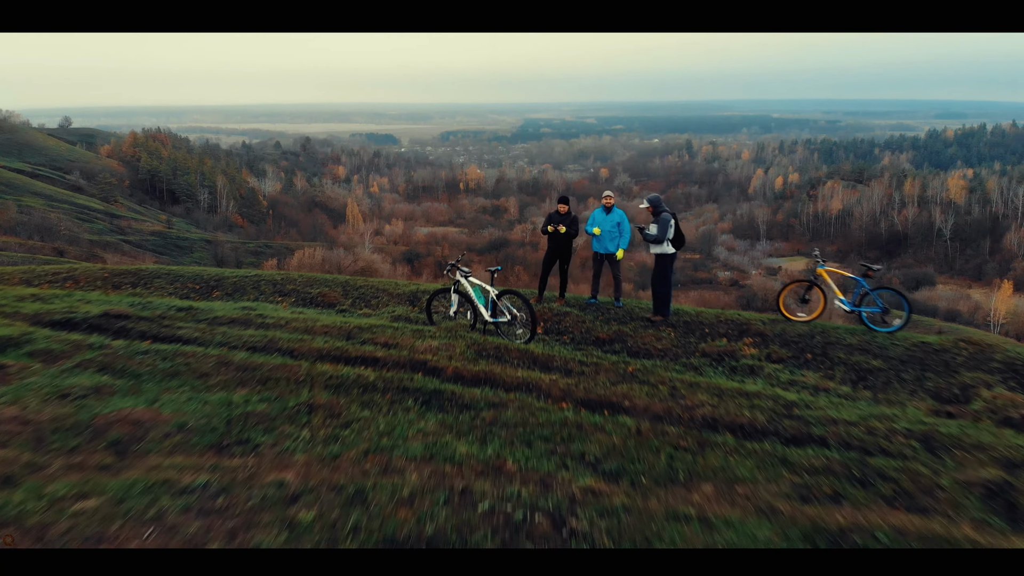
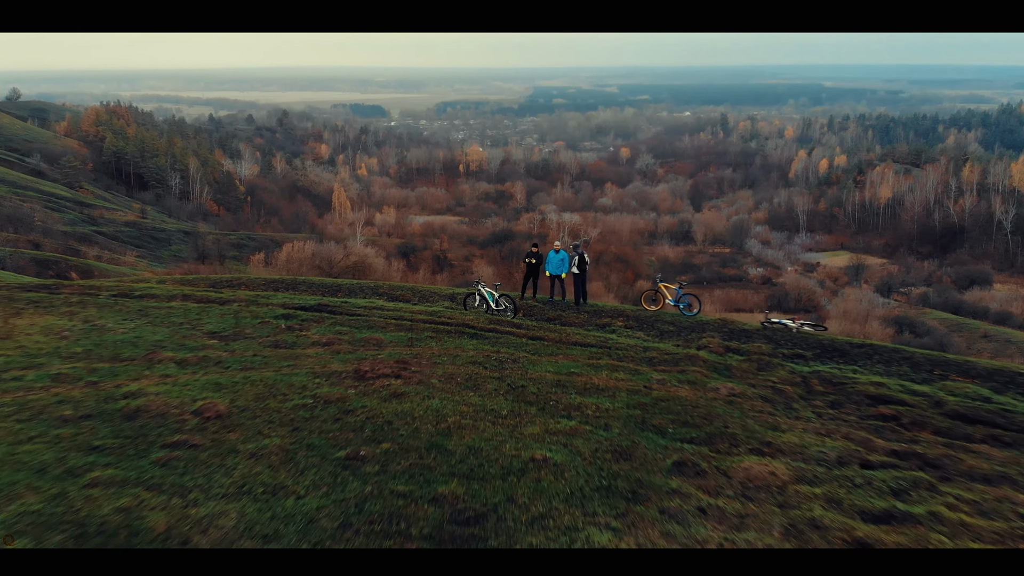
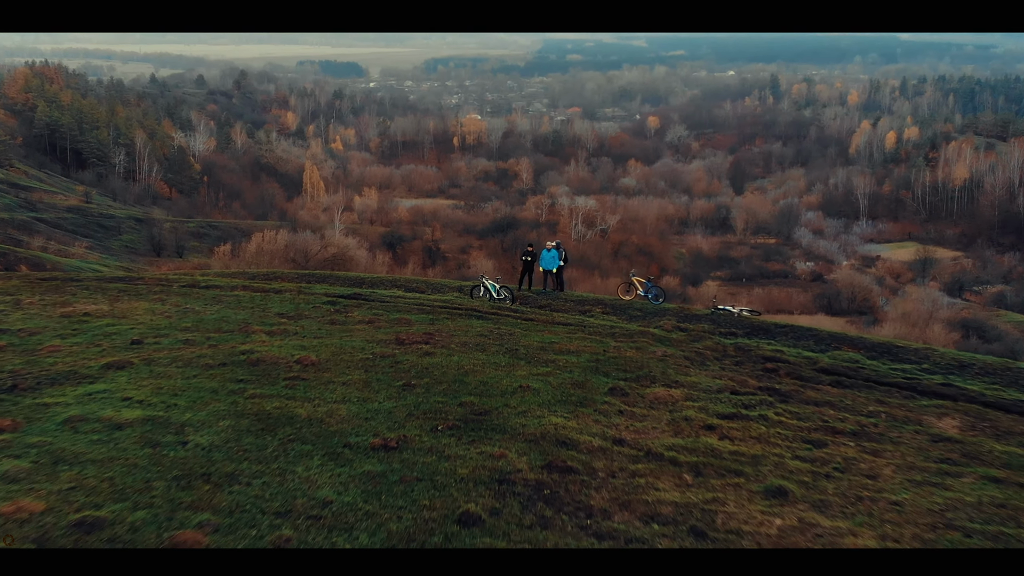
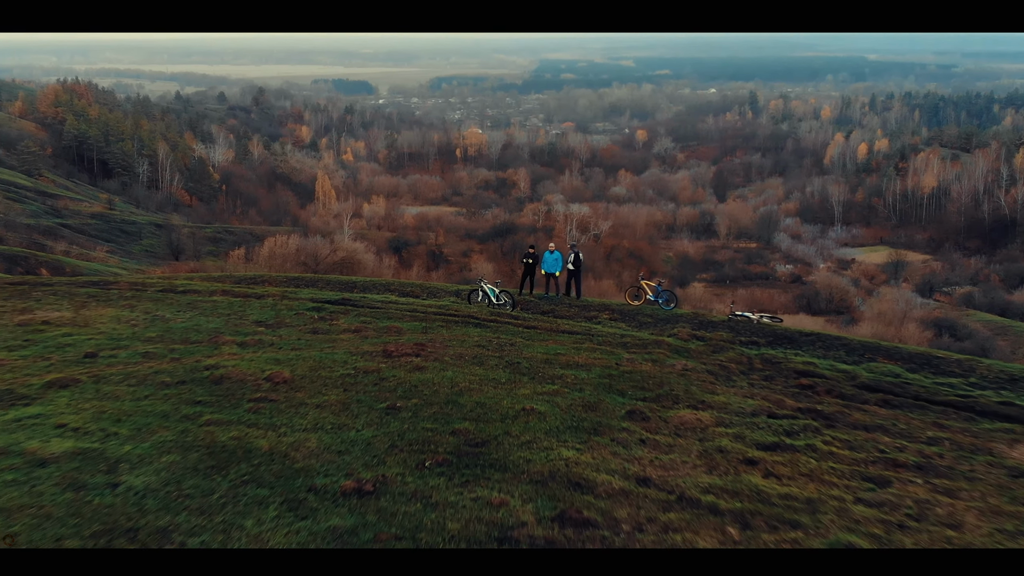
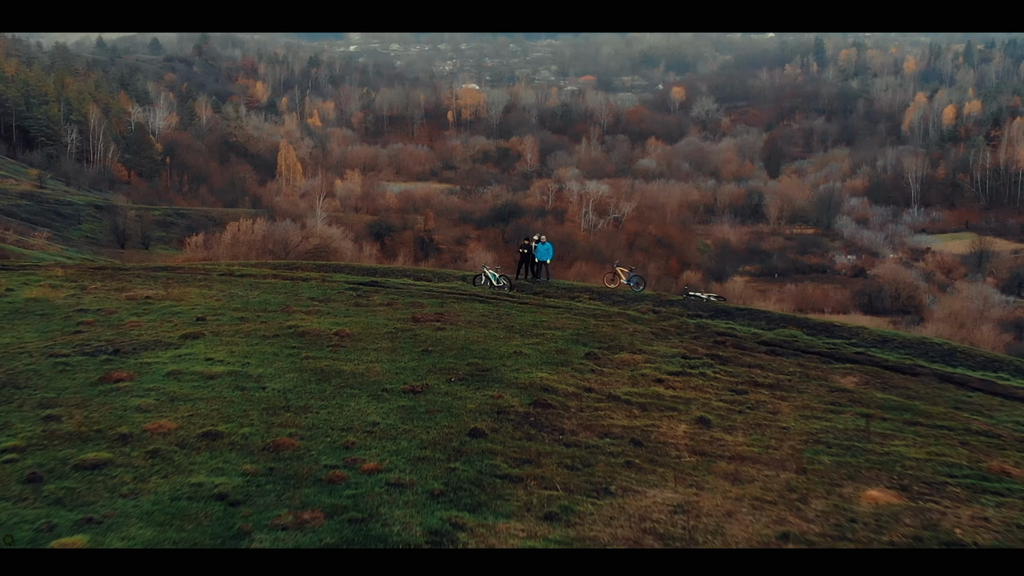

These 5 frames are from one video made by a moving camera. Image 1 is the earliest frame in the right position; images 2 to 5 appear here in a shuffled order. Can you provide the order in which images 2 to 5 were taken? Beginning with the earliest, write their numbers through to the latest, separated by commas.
2, 4, 3, 5
